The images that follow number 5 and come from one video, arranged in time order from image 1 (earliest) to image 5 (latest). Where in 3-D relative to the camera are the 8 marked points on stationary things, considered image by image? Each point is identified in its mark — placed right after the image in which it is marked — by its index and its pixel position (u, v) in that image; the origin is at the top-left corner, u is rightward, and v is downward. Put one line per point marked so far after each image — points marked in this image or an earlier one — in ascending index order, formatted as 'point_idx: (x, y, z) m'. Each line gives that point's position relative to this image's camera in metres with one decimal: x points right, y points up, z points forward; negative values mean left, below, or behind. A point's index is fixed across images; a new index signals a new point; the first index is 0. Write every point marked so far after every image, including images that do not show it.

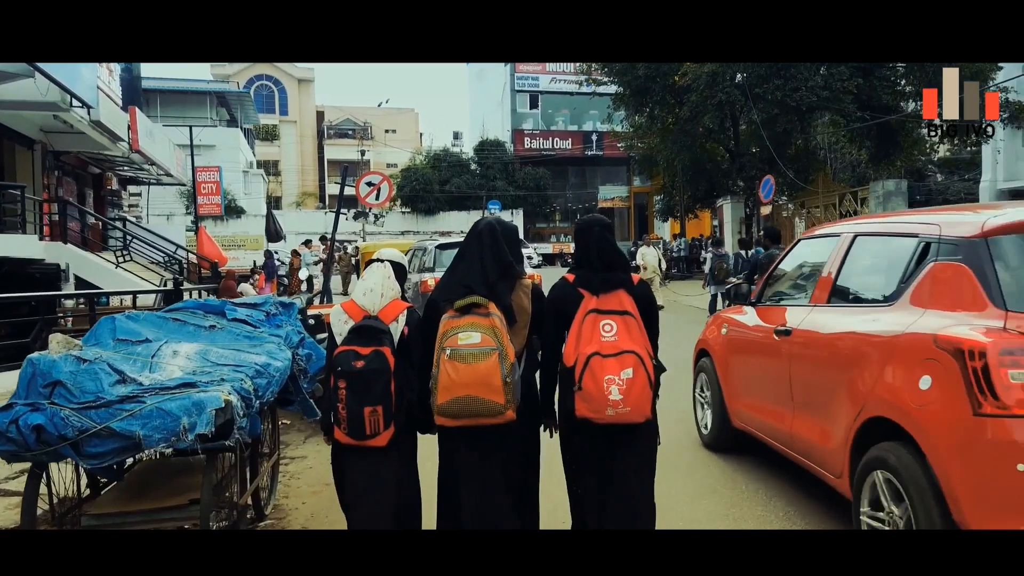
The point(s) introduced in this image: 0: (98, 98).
0: (-6.9, +3.2, +12.9) m
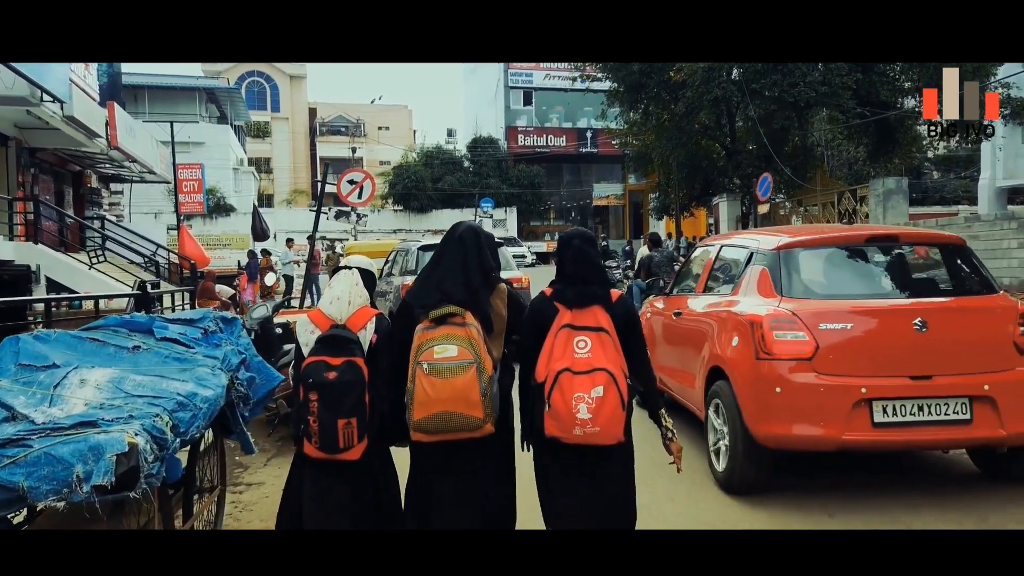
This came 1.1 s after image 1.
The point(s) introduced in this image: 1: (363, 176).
0: (-7.1, +3.1, +12.4) m
1: (-2.2, +1.6, +11.3) m
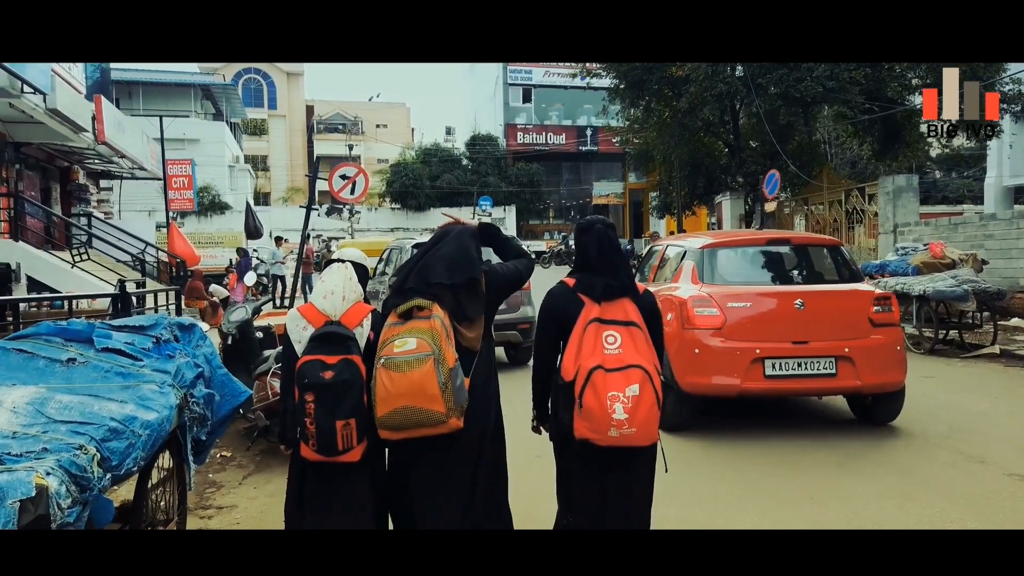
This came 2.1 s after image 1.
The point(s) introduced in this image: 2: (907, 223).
0: (-7.1, +3.2, +12.0) m
1: (-2.2, +1.7, +10.9) m
2: (+7.5, +1.2, +14.6) m
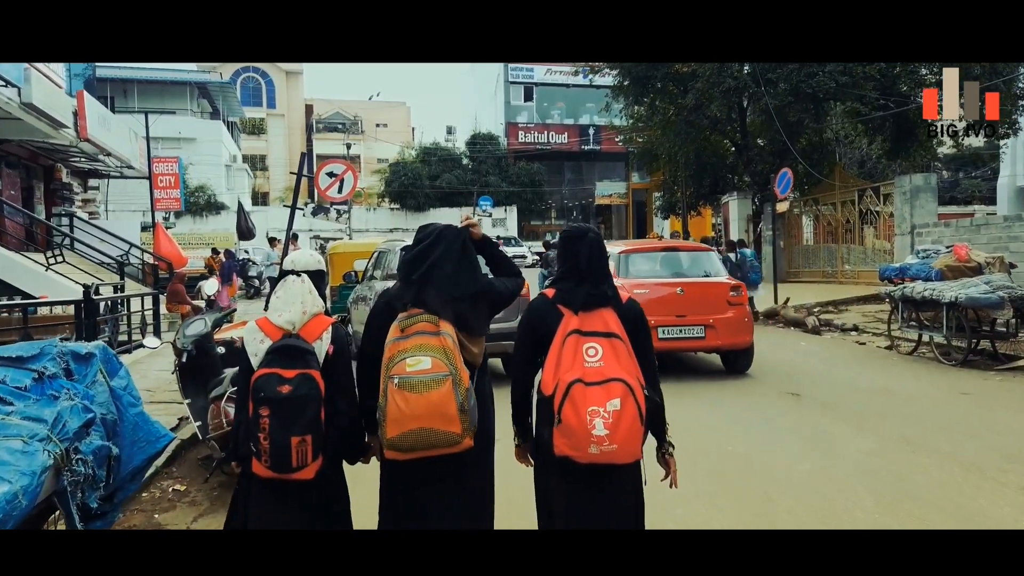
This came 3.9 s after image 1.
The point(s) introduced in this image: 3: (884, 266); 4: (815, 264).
0: (-7.1, +3.1, +11.4) m
1: (-2.2, +1.6, +10.3) m
2: (+7.5, +1.2, +14.0) m
3: (+5.6, +0.3, +11.6) m
4: (+7.7, +0.6, +19.5) m
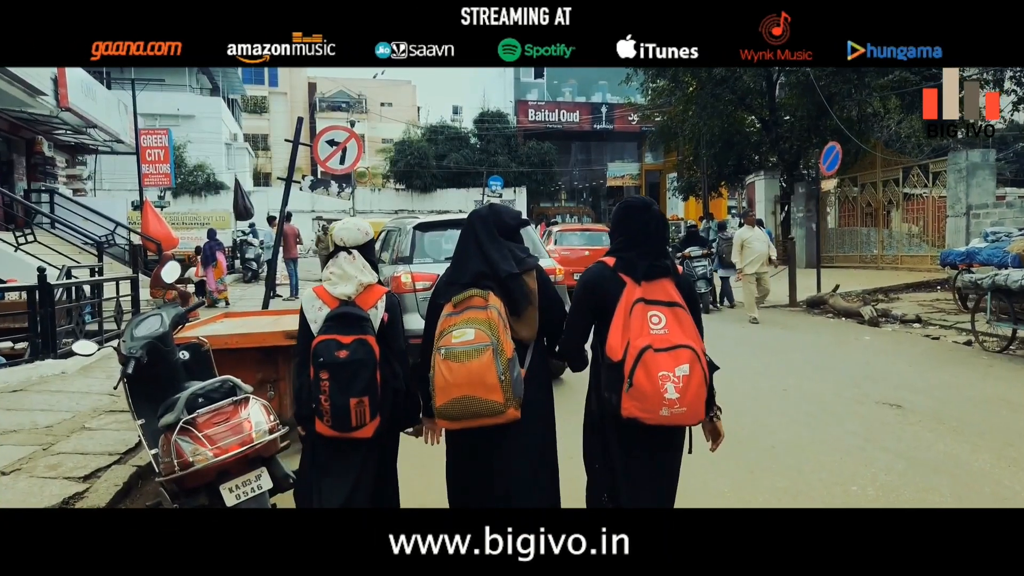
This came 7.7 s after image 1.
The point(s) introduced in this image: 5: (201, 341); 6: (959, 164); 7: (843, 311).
0: (-6.8, +3.3, +10.2) m
1: (-1.9, +1.8, +9.1) m
2: (+7.8, +1.4, +12.8) m
3: (+5.9, +0.5, +10.4) m
4: (+8.0, +0.9, +18.4) m
5: (-1.5, -0.3, +3.9) m
6: (+7.7, +2.1, +13.3) m
7: (+4.5, -0.3, +10.5) m
